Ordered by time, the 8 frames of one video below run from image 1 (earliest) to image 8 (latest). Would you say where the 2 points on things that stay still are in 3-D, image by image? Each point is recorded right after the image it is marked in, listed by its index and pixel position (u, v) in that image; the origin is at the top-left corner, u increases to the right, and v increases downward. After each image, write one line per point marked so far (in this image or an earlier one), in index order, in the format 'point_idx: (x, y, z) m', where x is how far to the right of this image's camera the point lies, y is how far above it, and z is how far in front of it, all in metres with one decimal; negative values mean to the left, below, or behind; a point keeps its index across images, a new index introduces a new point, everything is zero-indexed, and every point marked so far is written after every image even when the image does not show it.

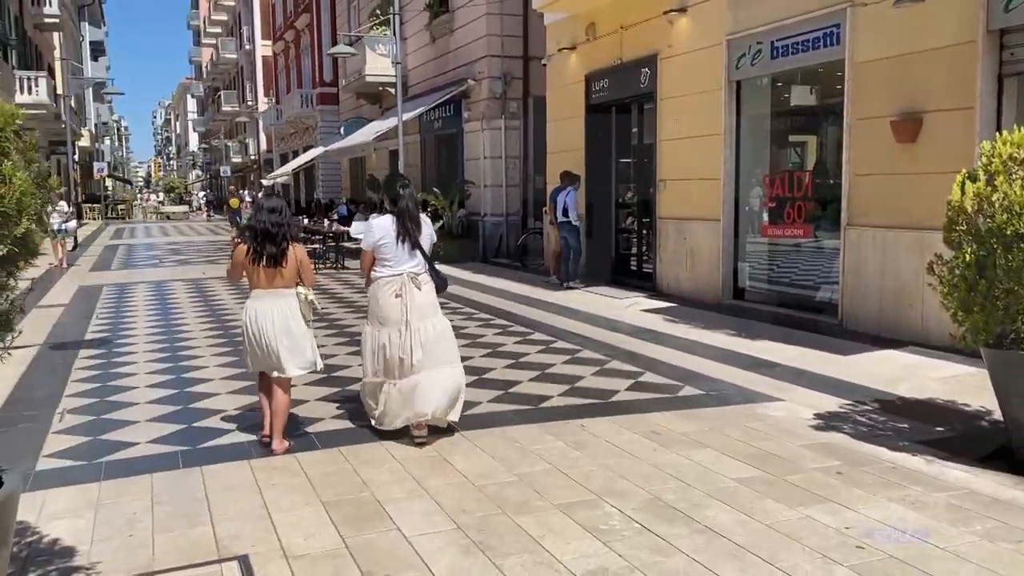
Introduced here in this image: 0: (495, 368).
0: (-0.1, -0.6, +7.1) m
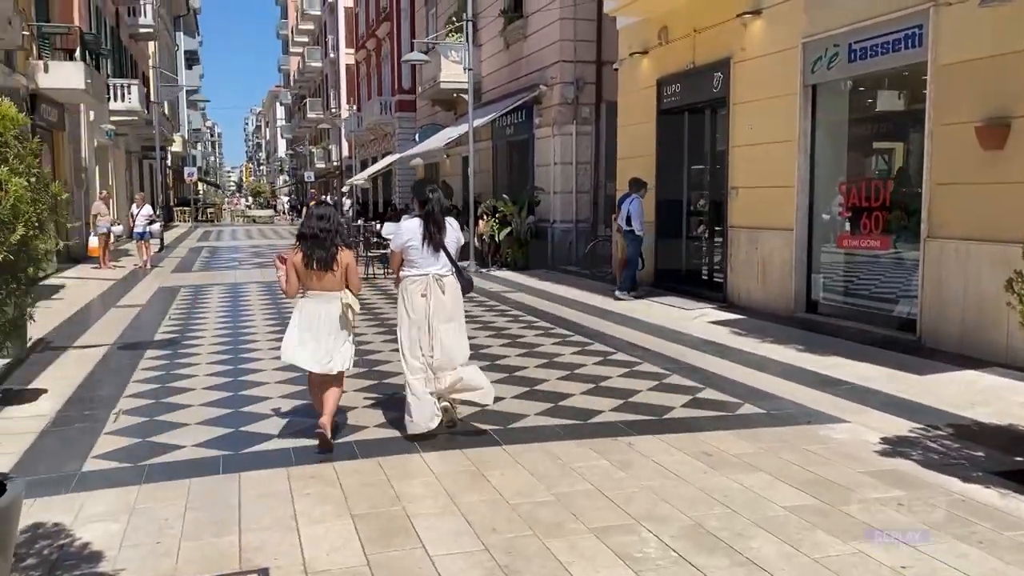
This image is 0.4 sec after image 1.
0: (+0.3, -0.7, +6.9) m
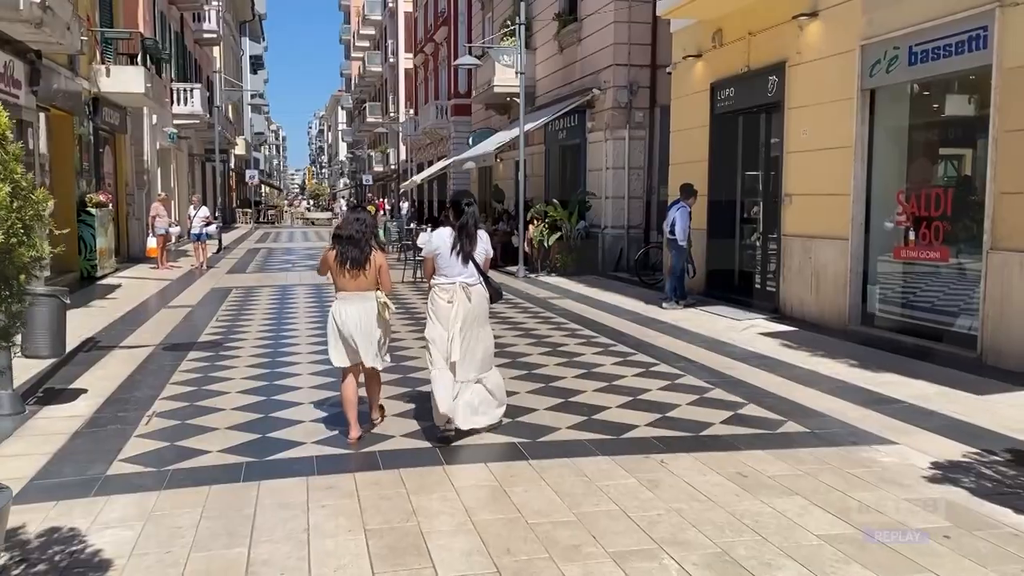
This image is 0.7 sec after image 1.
0: (+0.6, -0.8, +6.8) m
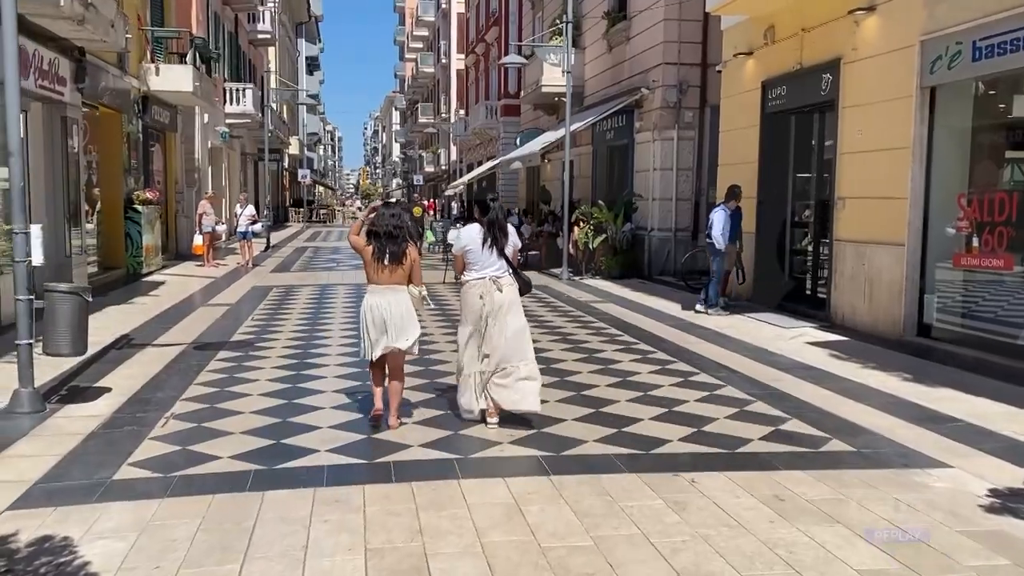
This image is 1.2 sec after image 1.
0: (+0.8, -0.8, +6.5) m
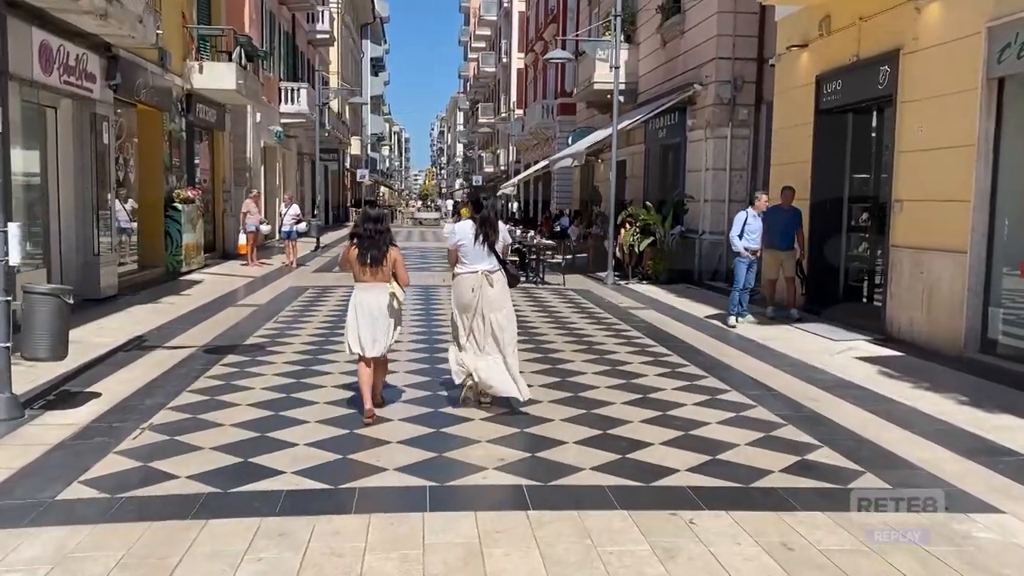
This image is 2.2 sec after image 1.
0: (+0.8, -0.9, +5.9) m
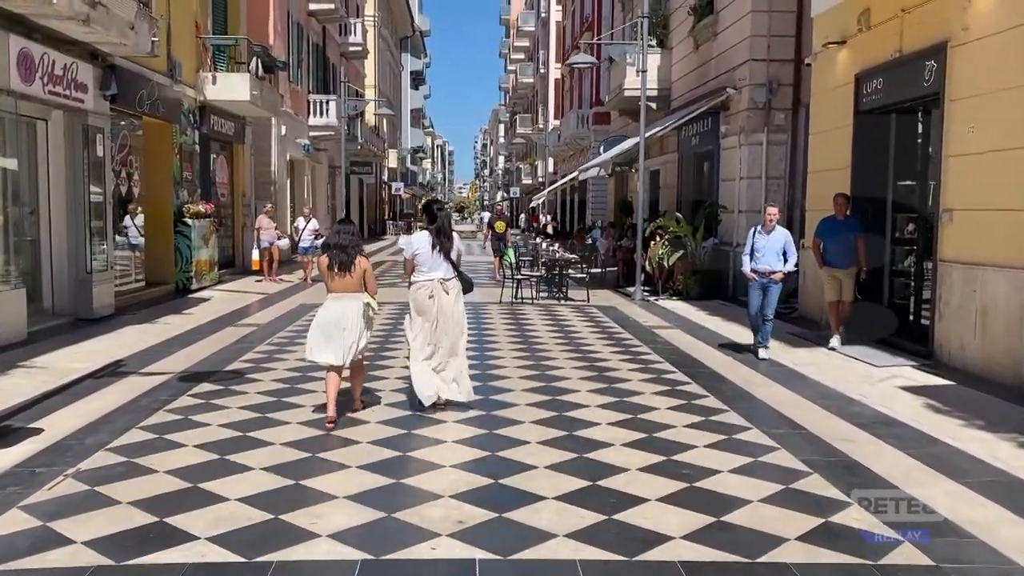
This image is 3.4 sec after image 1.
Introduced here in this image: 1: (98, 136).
0: (+0.7, -1.0, +5.1) m
1: (-5.2, +1.9, +11.0) m
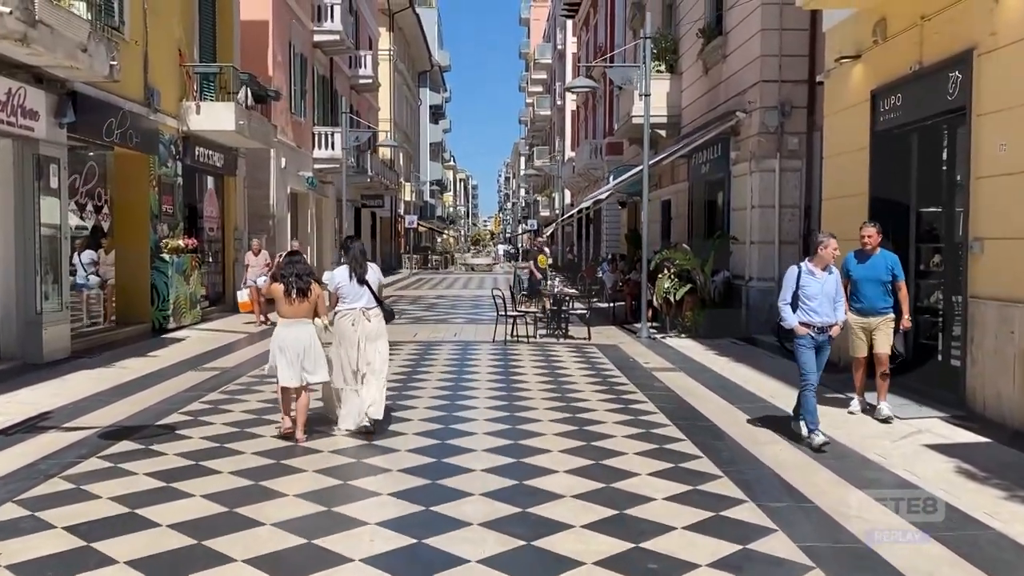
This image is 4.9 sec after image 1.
0: (+0.3, -1.3, +4.1) m
1: (-5.4, +1.4, +10.2) m
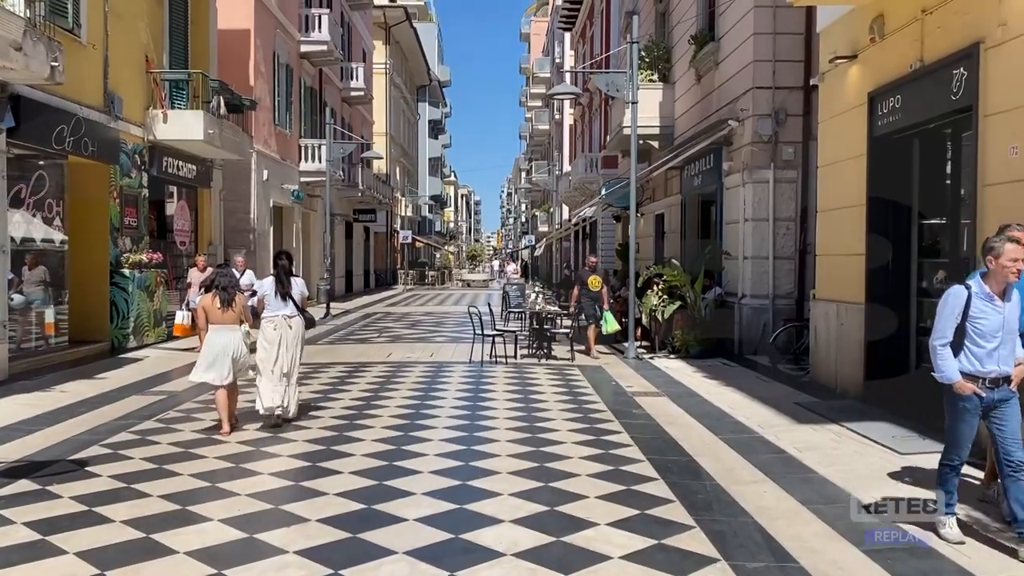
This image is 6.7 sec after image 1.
0: (0.0, -1.4, +3.3) m
1: (-5.7, +1.2, +9.5) m
